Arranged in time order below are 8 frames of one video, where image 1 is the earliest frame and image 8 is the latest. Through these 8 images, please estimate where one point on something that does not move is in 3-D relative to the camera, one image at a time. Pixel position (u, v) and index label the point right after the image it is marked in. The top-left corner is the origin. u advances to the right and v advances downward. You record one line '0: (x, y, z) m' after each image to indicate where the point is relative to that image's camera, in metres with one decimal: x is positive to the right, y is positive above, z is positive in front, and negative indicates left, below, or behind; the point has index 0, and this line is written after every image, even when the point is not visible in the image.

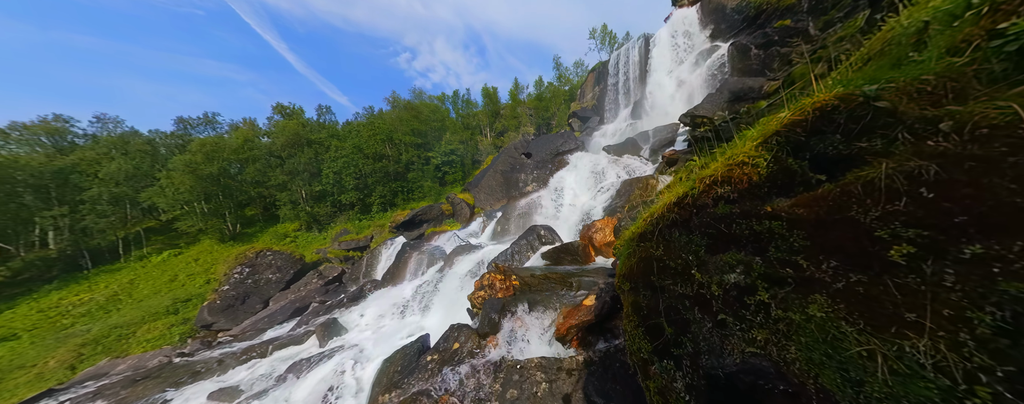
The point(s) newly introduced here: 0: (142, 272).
0: (-18.5, -3.6, +13.9) m
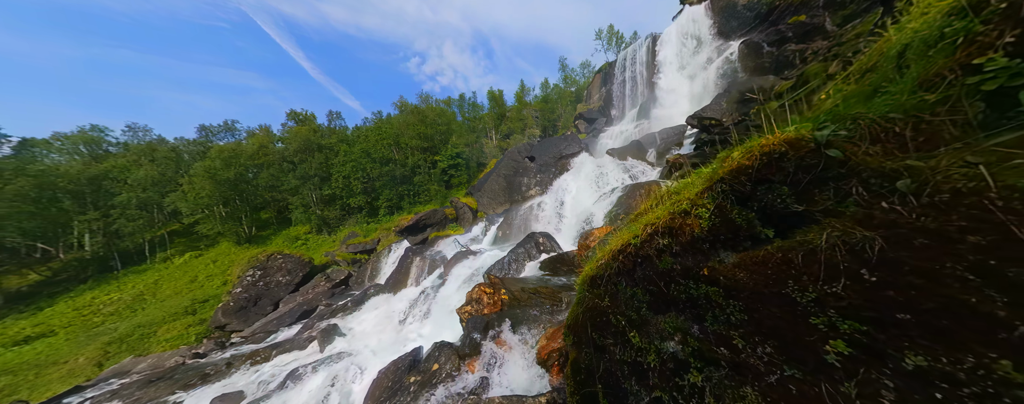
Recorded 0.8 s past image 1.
0: (-18.4, -3.8, +14.8) m
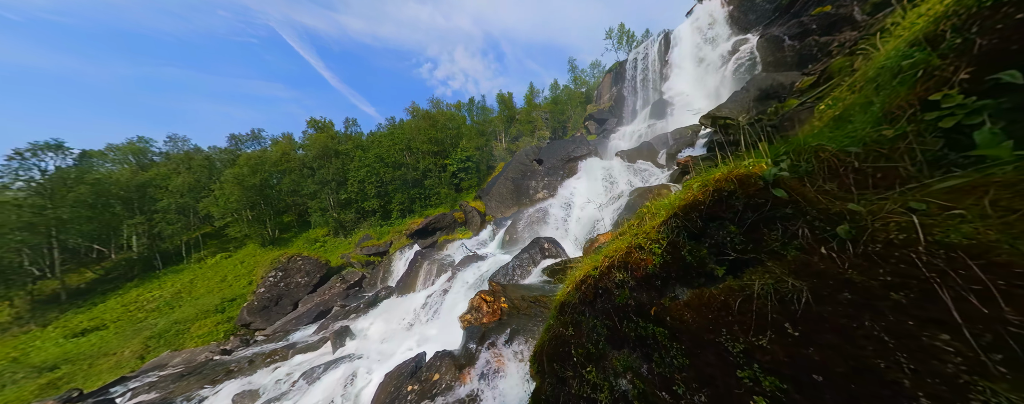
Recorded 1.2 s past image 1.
0: (-18.1, -4.1, +16.2) m
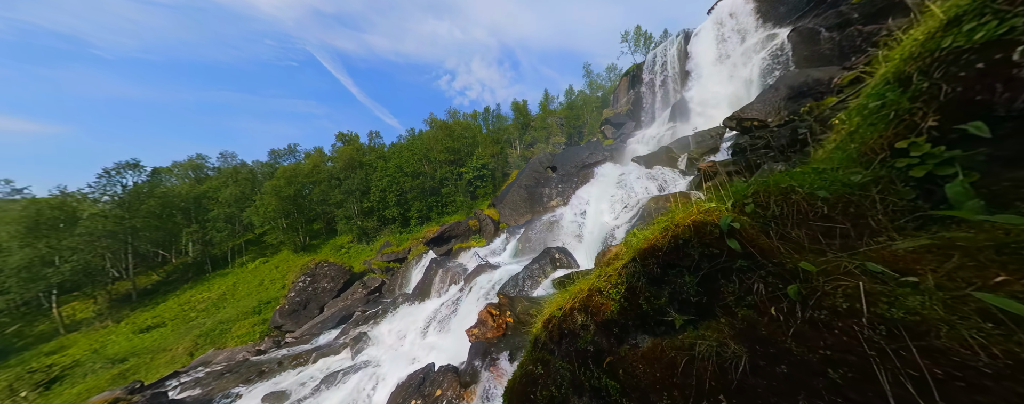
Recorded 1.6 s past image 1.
0: (-17.3, -4.8, +17.9) m
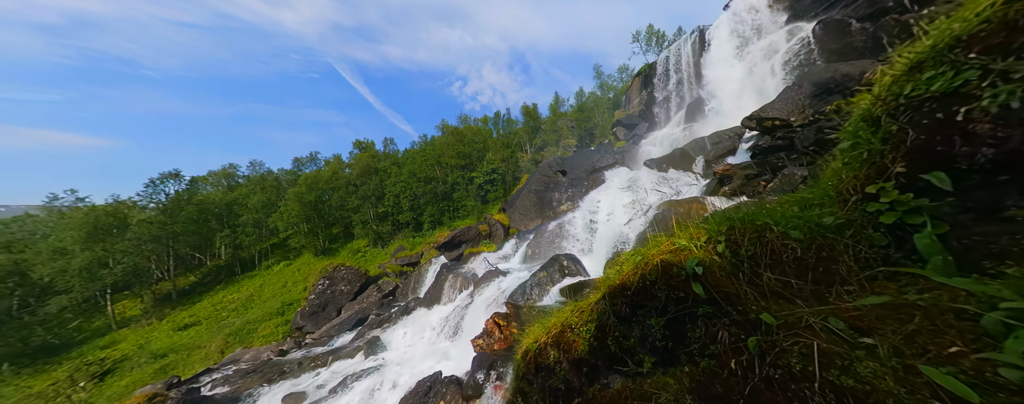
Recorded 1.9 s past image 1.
0: (-16.7, -5.2, +19.1) m
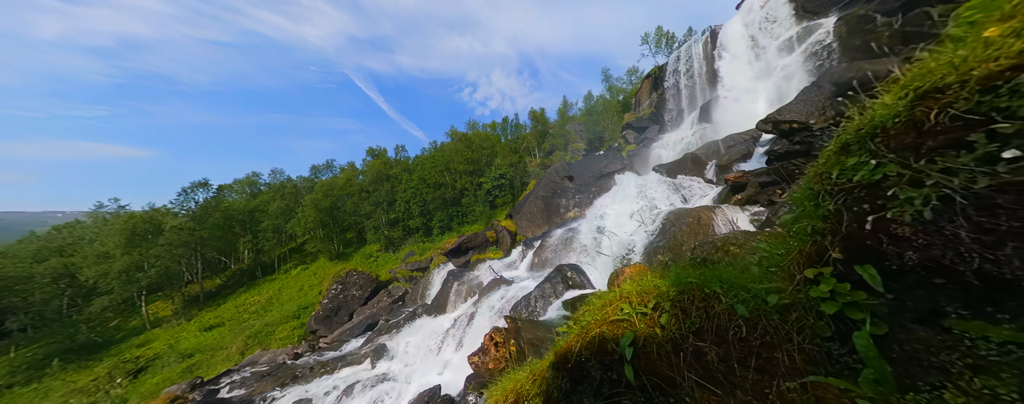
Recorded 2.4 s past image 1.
0: (-16.1, -5.7, +20.0) m
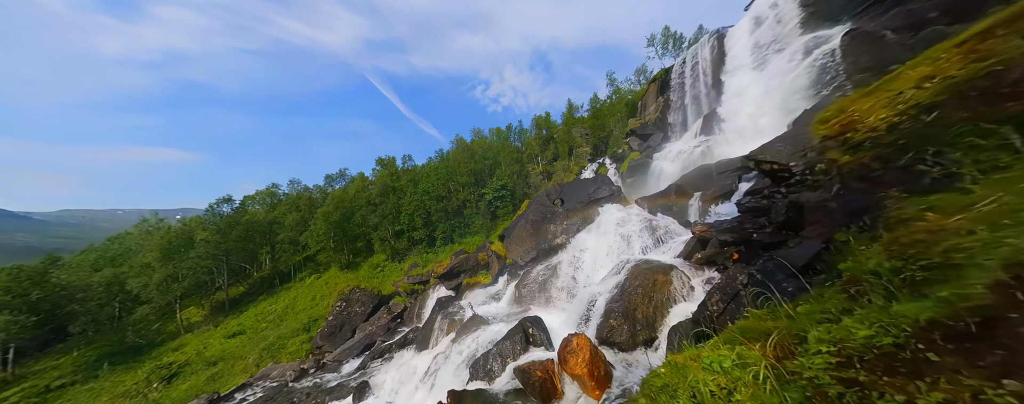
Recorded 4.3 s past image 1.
0: (-16.1, -6.8, +21.4) m
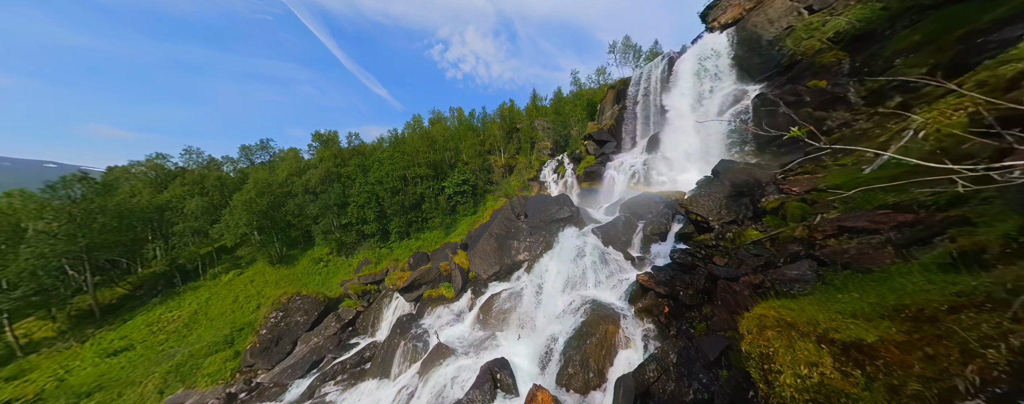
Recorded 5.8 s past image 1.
0: (-18.6, -5.6, +17.5) m
